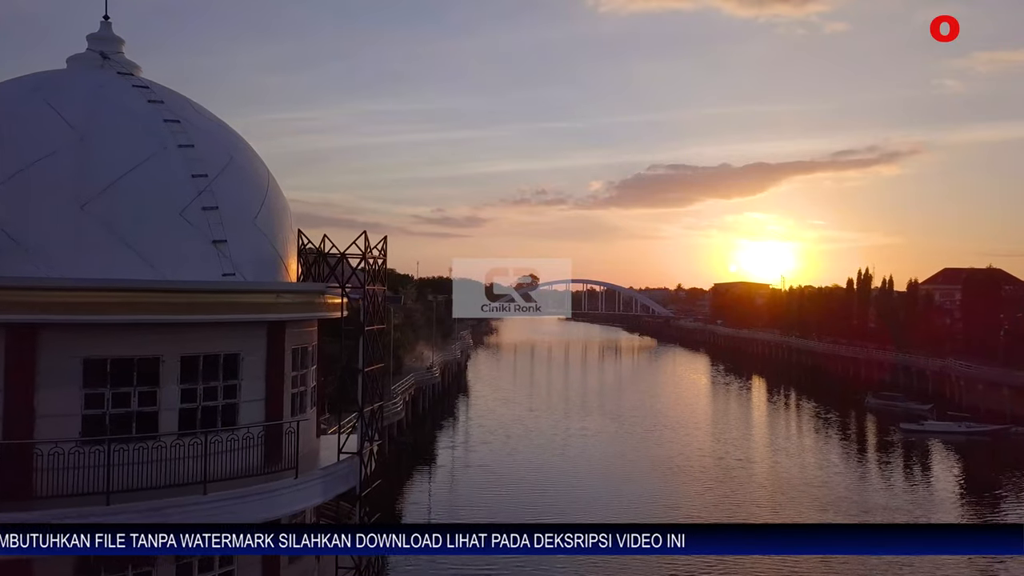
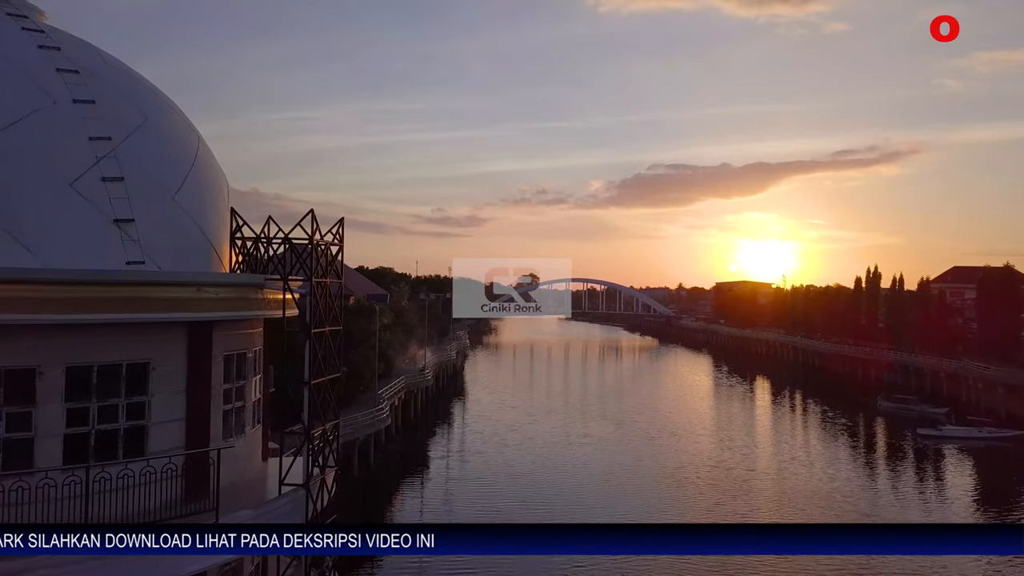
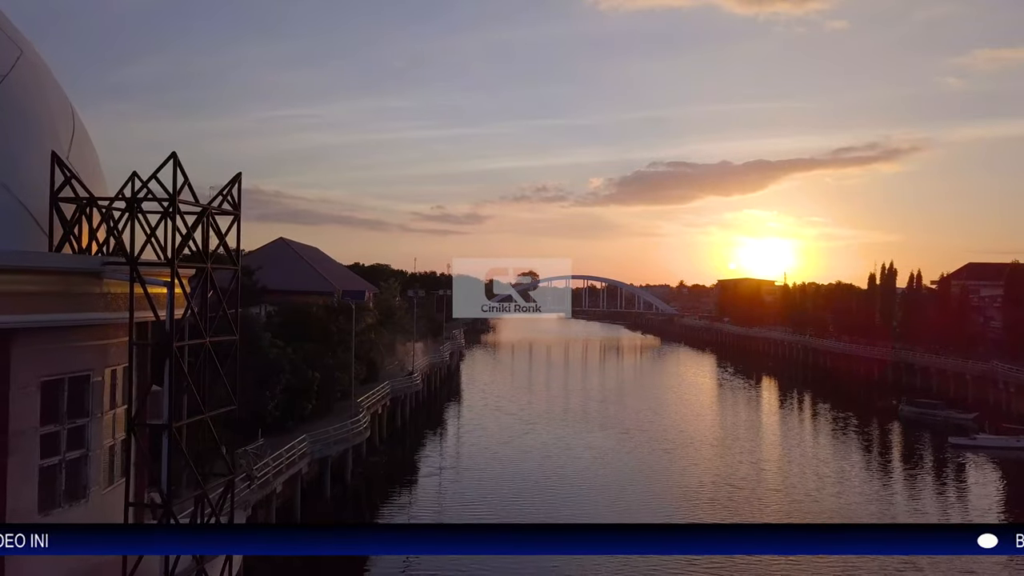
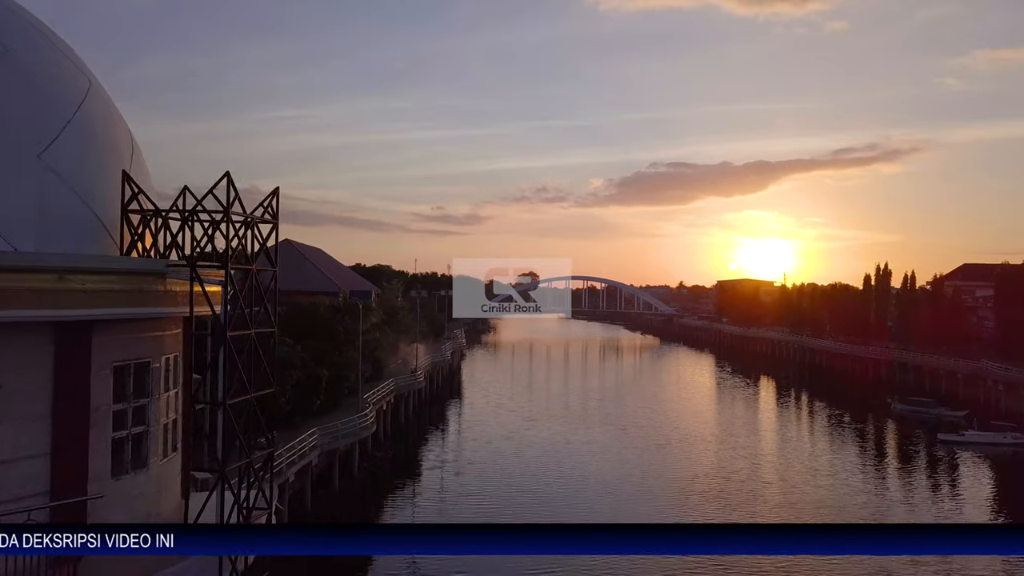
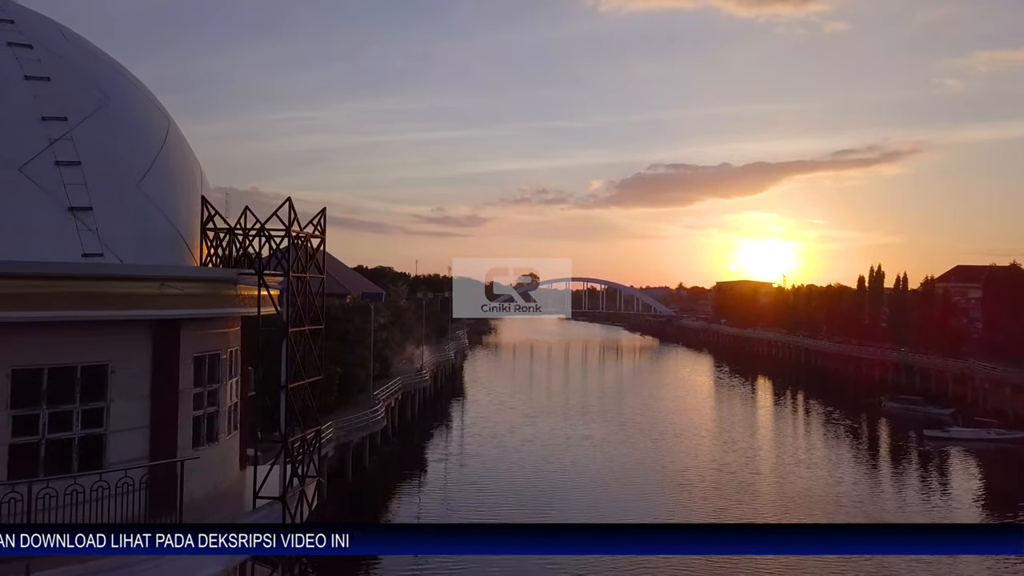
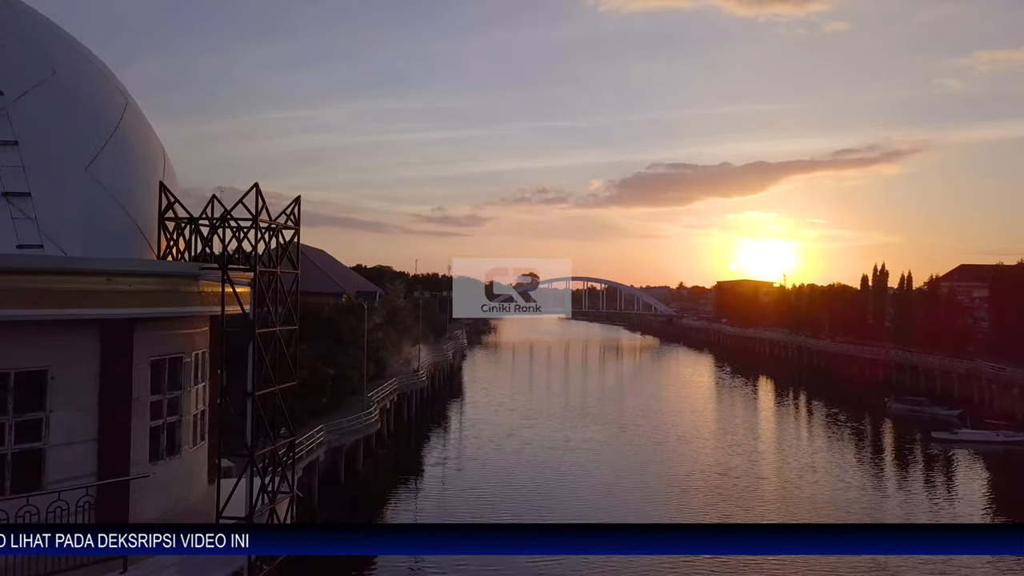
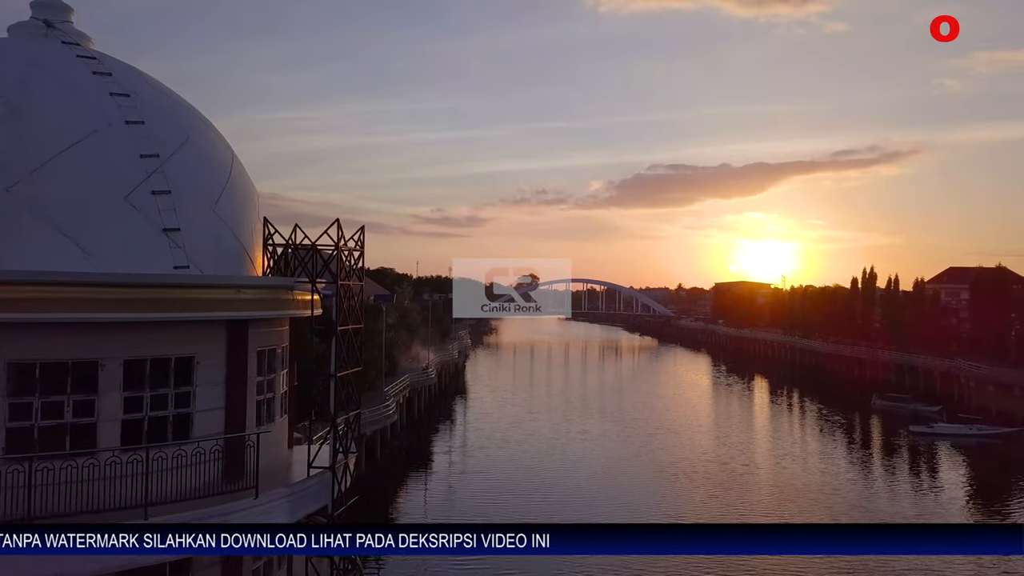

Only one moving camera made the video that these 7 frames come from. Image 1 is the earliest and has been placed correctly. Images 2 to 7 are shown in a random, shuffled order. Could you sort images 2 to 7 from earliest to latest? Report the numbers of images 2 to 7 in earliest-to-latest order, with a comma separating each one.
7, 2, 5, 6, 4, 3
